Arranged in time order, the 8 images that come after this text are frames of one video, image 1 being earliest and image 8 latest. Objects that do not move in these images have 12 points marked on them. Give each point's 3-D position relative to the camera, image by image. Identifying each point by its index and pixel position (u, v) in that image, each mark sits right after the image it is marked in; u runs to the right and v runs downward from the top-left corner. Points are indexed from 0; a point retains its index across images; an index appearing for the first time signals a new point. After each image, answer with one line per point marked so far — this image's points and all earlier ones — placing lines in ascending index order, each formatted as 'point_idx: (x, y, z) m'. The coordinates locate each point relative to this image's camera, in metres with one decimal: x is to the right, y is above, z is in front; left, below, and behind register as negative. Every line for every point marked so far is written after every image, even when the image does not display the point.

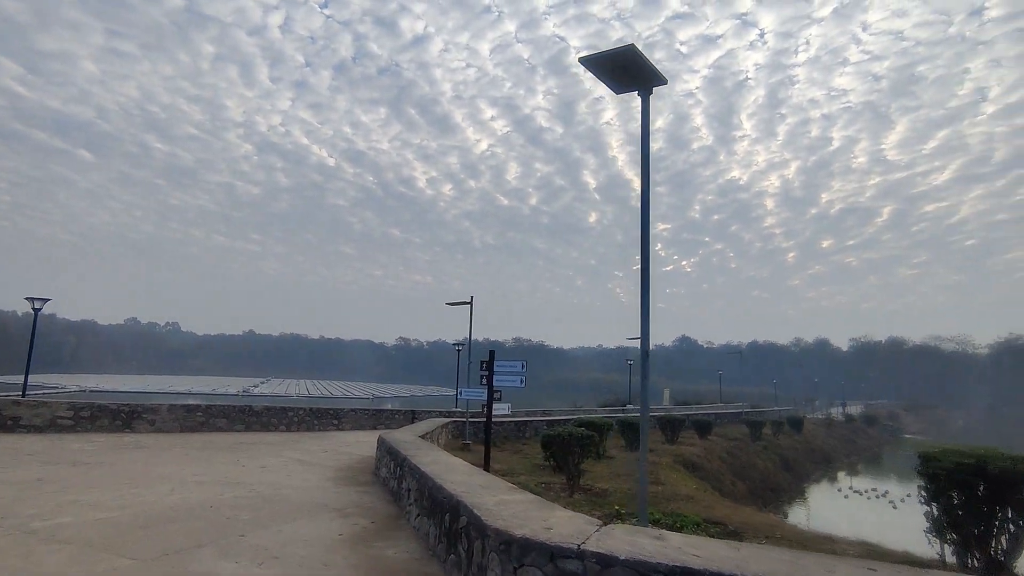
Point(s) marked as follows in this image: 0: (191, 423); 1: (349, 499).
0: (-8.0, -3.3, +14.0) m
1: (-2.0, -2.6, +6.9) m
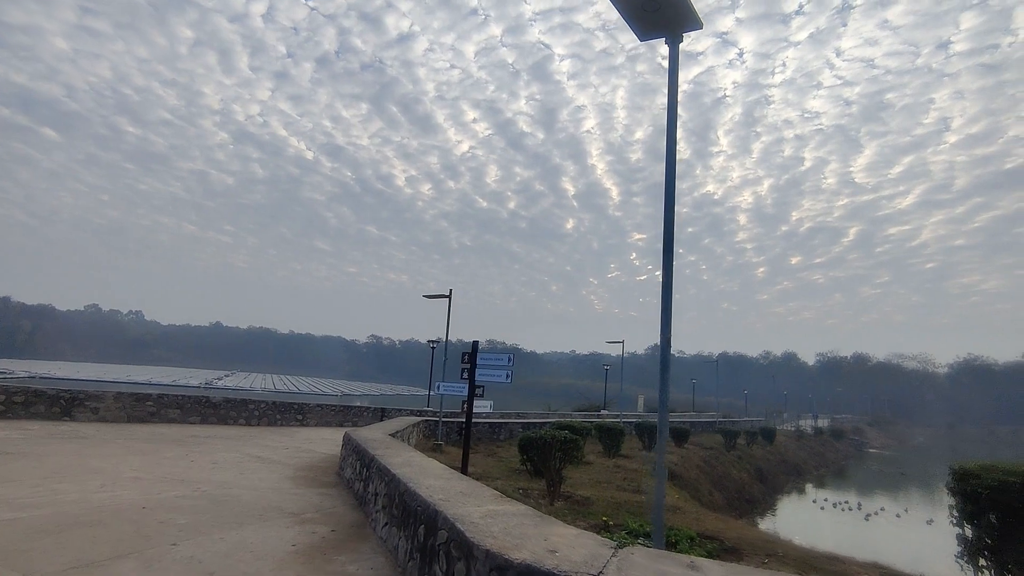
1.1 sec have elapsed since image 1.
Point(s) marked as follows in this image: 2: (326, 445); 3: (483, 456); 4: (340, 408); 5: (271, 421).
0: (-8.6, -2.9, +12.9) m
1: (-2.2, -2.4, +6.1) m
2: (-3.8, -3.2, +11.6) m
3: (-0.7, -4.1, +13.6) m
4: (-5.1, -3.6, +16.7) m
5: (-6.5, -3.6, +15.2) m
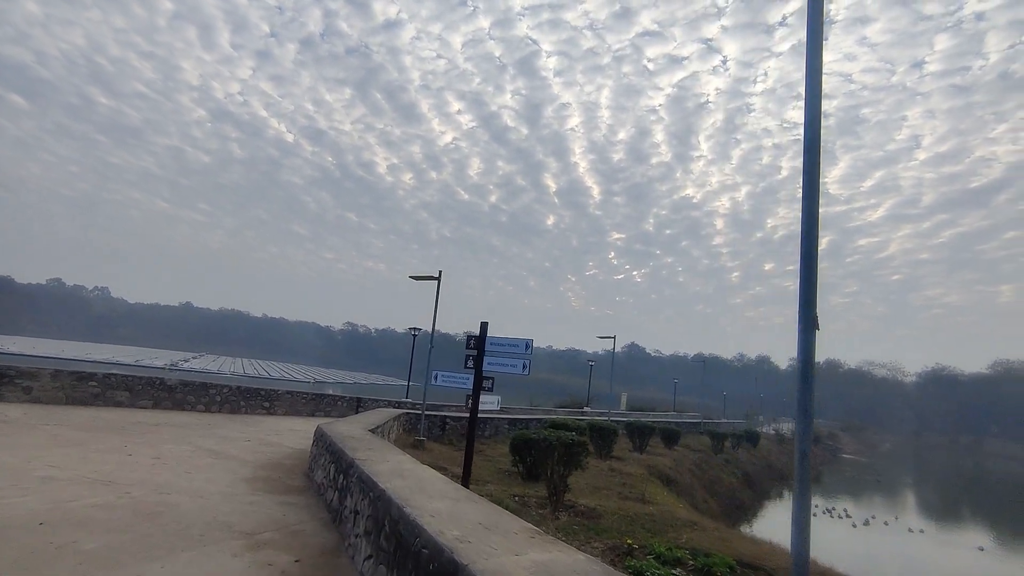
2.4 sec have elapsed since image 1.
0: (-8.7, -2.1, +11.4) m
1: (-2.1, -2.0, +4.9) m
2: (-4.0, -2.7, +10.2) m
3: (-1.0, -3.7, +12.3) m
4: (-5.5, -2.9, +15.3) m
5: (-6.8, -2.9, +13.7) m
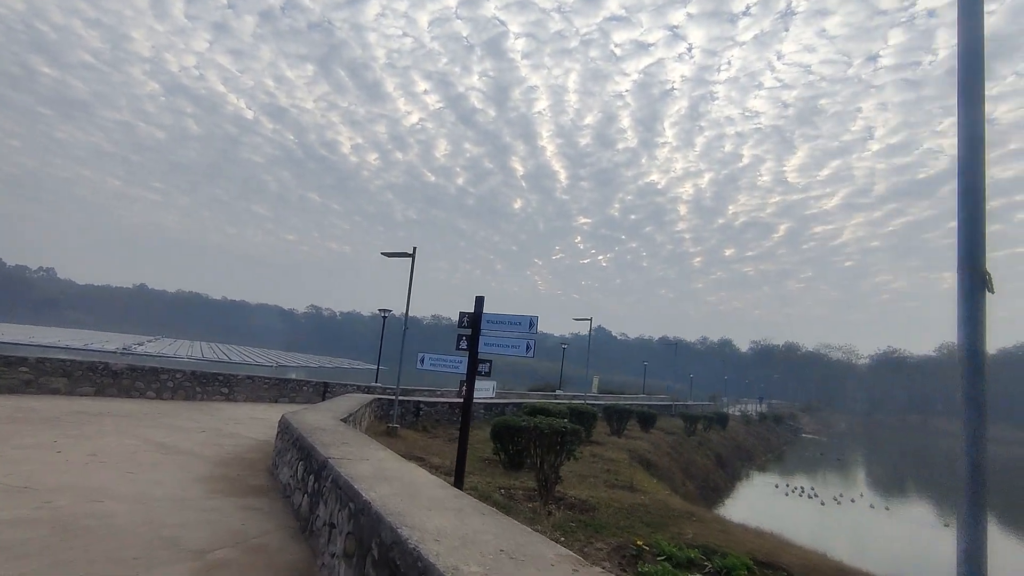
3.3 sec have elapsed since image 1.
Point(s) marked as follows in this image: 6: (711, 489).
0: (-9.1, -1.7, +10.2) m
1: (-2.1, -1.7, +4.1) m
2: (-4.3, -2.3, +9.3) m
3: (-1.4, -3.2, +11.7) m
4: (-6.0, -2.4, +14.3) m
5: (-7.3, -2.4, +12.6) m
6: (+6.8, -6.9, +19.3) m
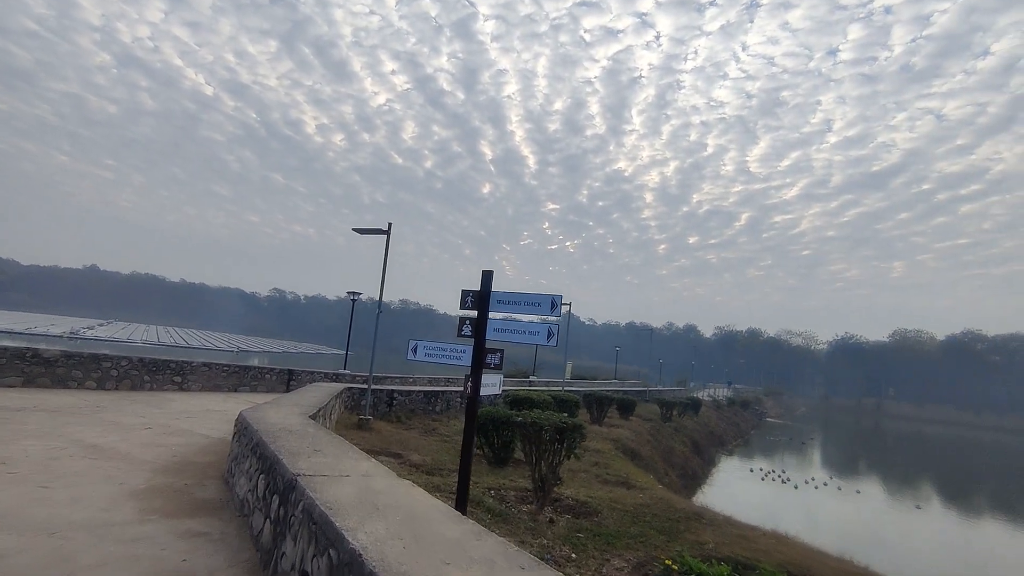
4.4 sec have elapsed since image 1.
0: (-9.3, -1.3, +8.8) m
1: (-2.0, -1.6, +3.1) m
2: (-4.4, -2.0, +8.3) m
3: (-1.7, -2.9, +10.8) m
4: (-6.5, -1.9, +13.2) m
5: (-7.6, -1.9, +11.4) m
6: (+6.0, -6.4, +19.0) m
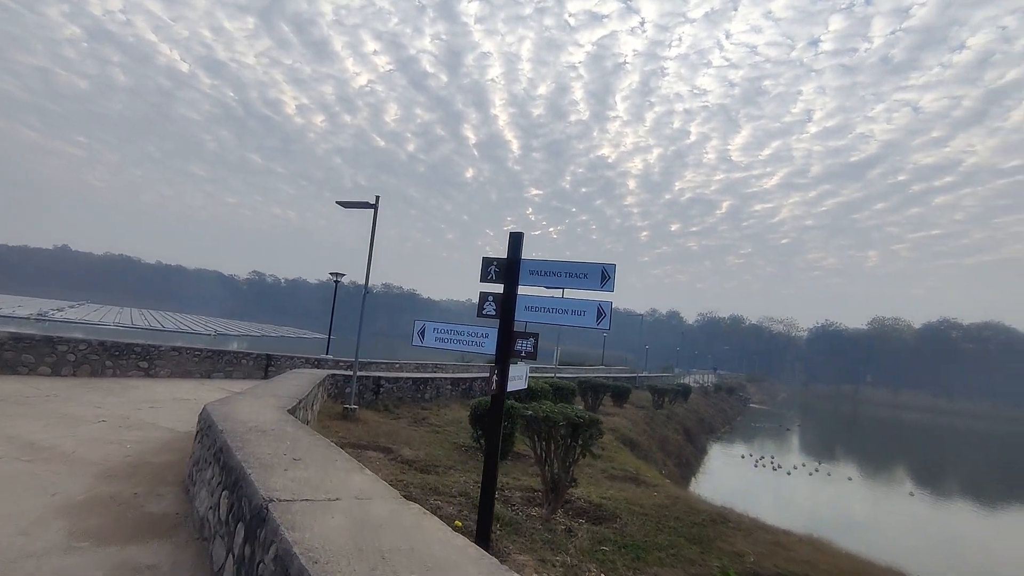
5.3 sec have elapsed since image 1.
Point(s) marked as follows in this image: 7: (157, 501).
0: (-9.2, -0.9, +7.8) m
1: (-1.8, -1.4, +2.3) m
2: (-4.4, -1.6, +7.4) m
3: (-1.8, -2.5, +10.0) m
4: (-6.6, -1.4, +12.2) m
5: (-7.7, -1.5, +10.4) m
6: (+5.7, -5.9, +18.5) m
7: (-2.5, -1.5, +3.9) m
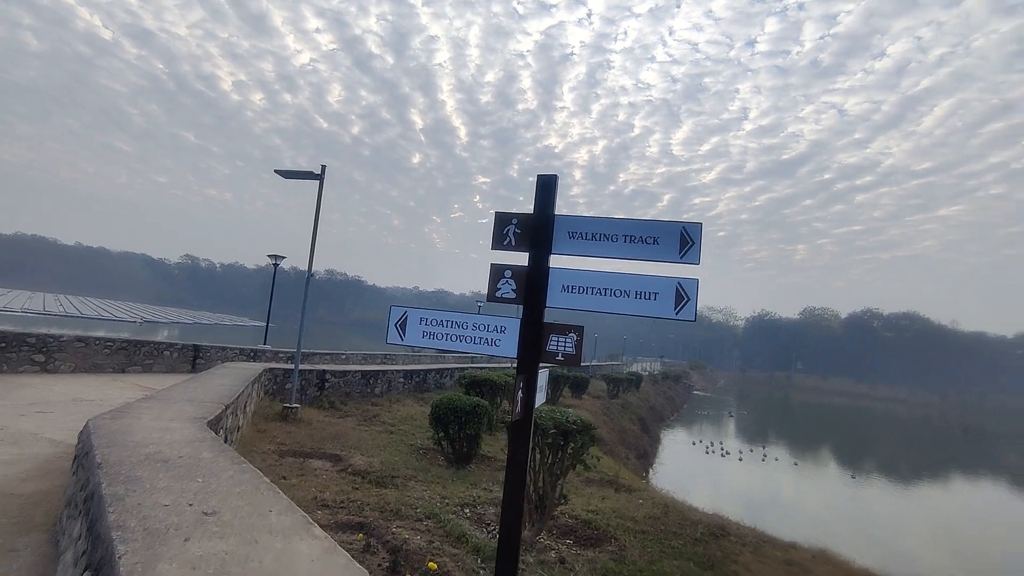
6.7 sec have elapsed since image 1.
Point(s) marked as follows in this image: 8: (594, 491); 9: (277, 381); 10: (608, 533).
0: (-9.6, -0.6, +5.9) m
1: (-1.6, -1.3, +1.2) m
2: (-4.7, -1.4, +6.0) m
3: (-2.4, -2.2, +8.9) m
4: (-7.4, -1.1, +10.6) m
5: (-8.3, -1.2, +8.7) m
6: (+4.2, -5.5, +18.1) m
7: (-2.5, -1.3, +2.8) m
8: (+1.0, -2.4, +6.7) m
9: (-4.1, -1.6, +9.9) m
10: (+0.9, -2.2, +5.1) m
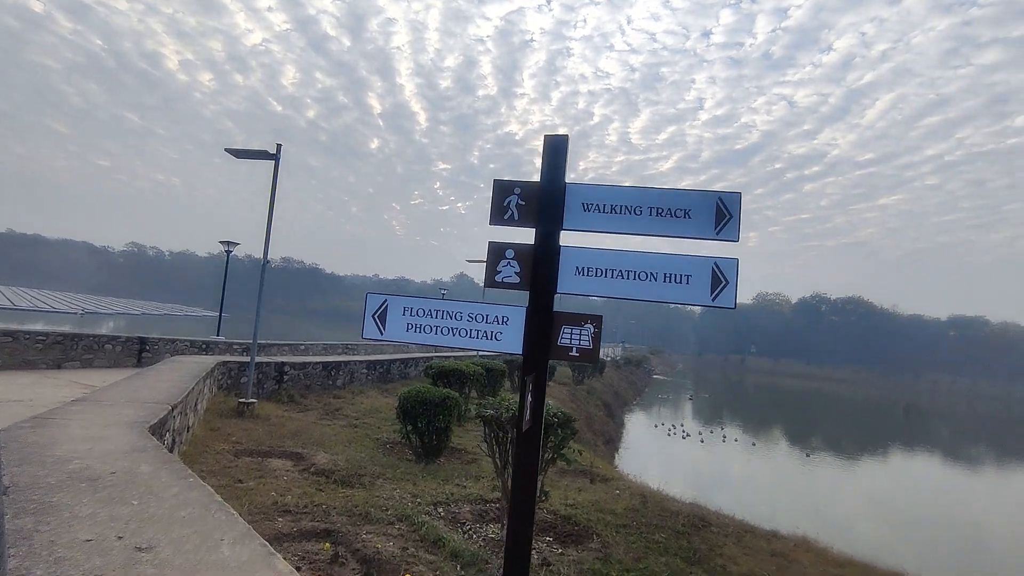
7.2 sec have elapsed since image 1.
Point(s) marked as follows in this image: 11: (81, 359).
0: (-9.8, -0.5, +4.9) m
1: (-1.6, -1.2, +0.8) m
2: (-5.0, -1.3, +5.4) m
3: (-2.8, -2.0, +8.4) m
4: (-7.9, -0.9, +9.8) m
5: (-8.7, -1.0, +7.8) m
6: (+3.1, -5.0, +18.2) m
7: (-2.5, -1.3, +2.3) m
8: (+0.7, -2.3, +6.5) m
9: (-4.6, -1.4, +9.3) m
10: (+0.7, -2.1, +4.9) m
11: (-7.8, -1.3, +10.2) m
